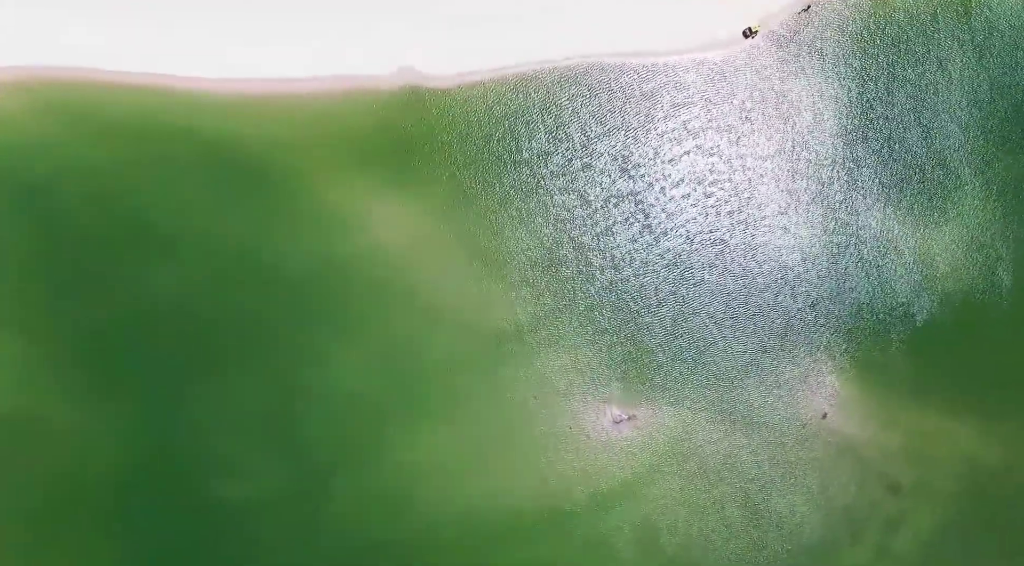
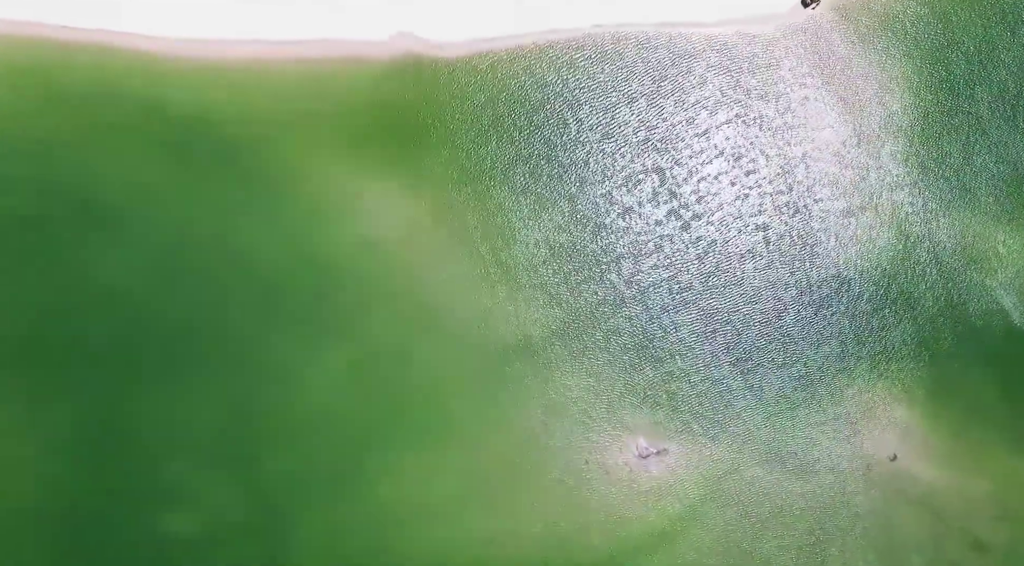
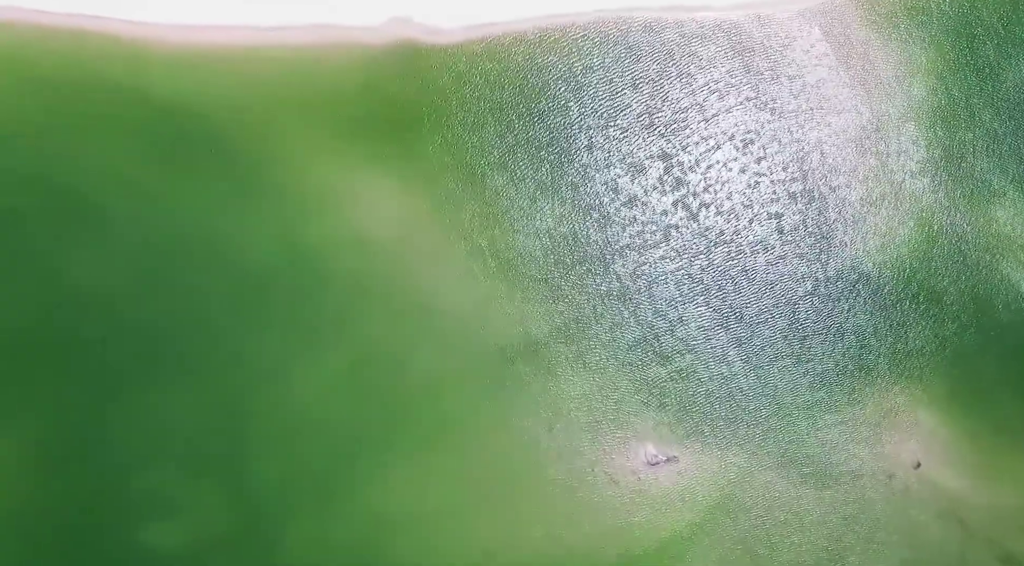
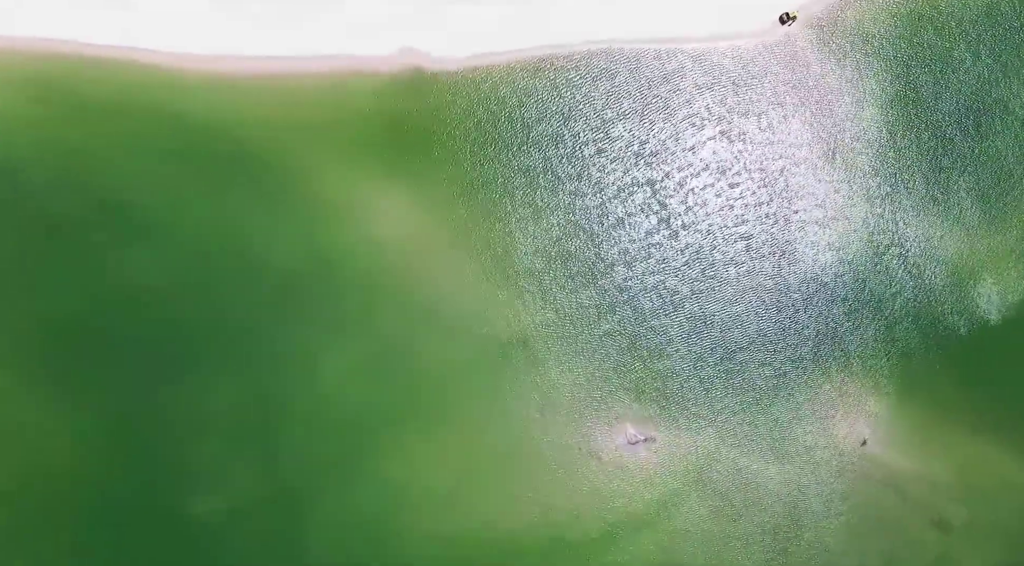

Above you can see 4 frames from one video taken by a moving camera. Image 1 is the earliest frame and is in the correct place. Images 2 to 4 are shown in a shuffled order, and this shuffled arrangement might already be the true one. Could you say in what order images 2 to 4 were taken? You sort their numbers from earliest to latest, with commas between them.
4, 2, 3
